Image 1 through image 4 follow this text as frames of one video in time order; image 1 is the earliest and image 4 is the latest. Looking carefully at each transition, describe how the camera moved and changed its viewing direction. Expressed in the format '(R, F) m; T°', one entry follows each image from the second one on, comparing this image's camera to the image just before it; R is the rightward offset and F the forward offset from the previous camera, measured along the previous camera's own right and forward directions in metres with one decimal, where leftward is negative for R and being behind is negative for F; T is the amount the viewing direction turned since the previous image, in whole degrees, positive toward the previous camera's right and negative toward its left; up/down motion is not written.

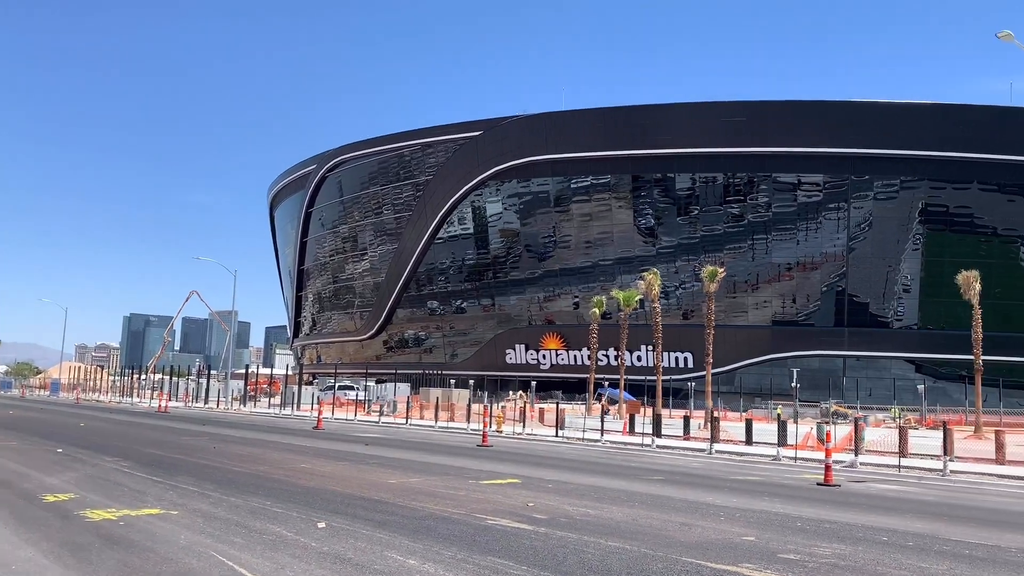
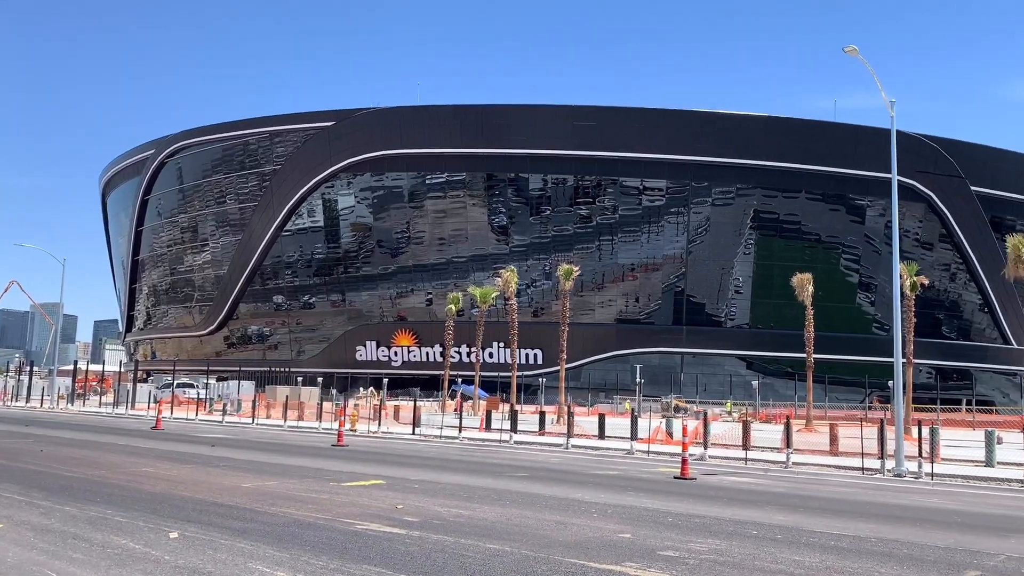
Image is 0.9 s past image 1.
(-0.3, +0.4) m; +10°
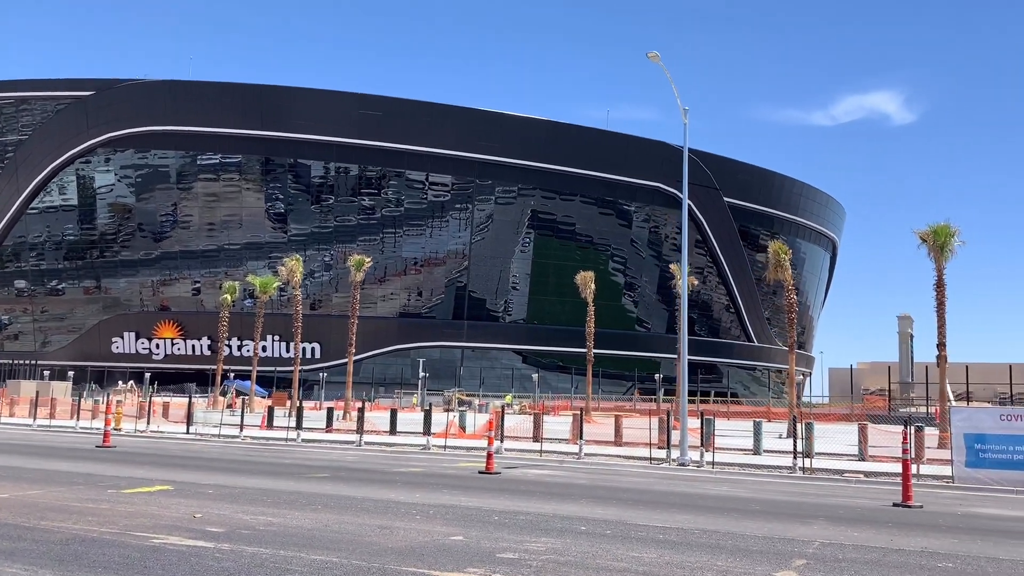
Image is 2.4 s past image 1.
(-0.5, +0.6) m; +14°
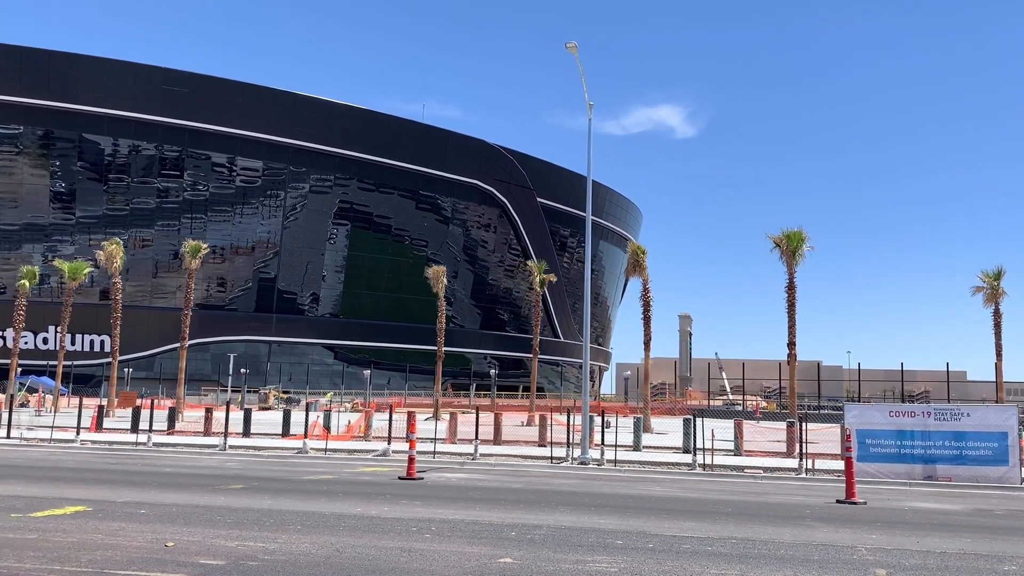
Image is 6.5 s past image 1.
(-2.3, +1.2) m; +13°
